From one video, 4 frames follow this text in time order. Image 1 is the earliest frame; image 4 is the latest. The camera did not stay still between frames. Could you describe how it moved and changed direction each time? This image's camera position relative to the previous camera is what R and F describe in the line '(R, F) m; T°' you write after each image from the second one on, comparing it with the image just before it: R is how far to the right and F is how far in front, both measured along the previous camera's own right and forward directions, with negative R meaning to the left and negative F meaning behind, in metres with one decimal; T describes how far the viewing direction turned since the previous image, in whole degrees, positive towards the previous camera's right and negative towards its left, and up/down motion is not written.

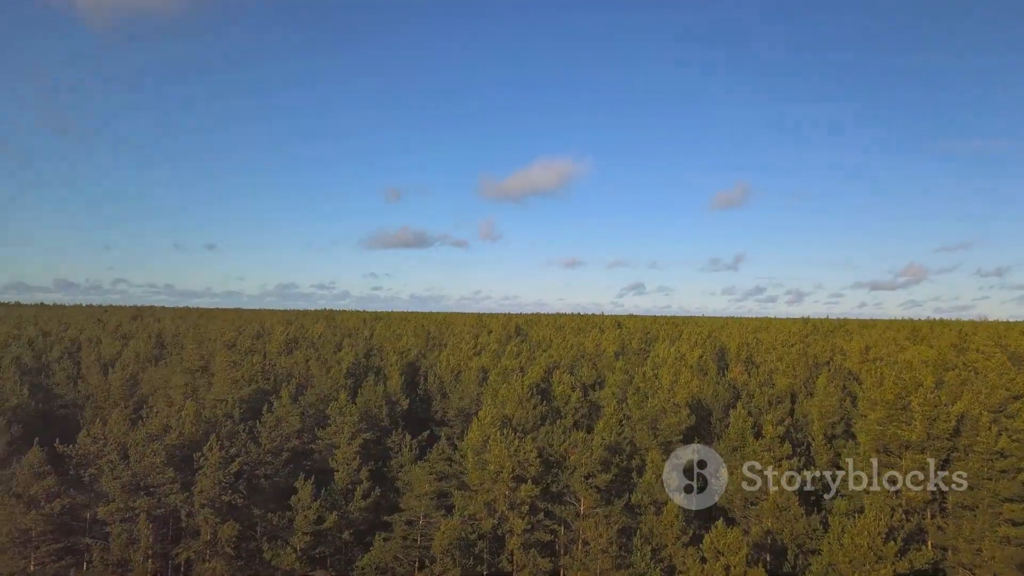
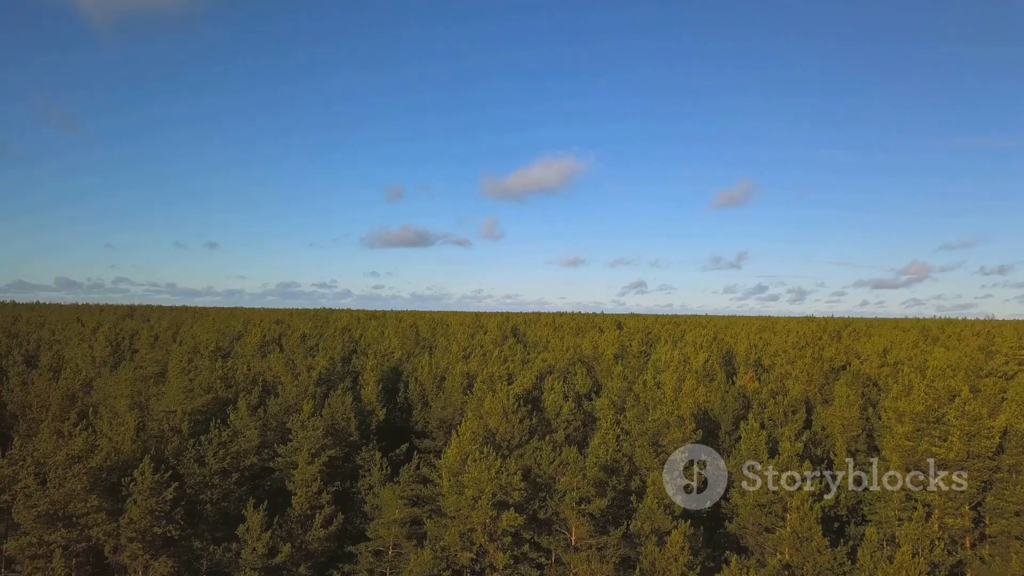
(+0.9, +3.8) m; 0°
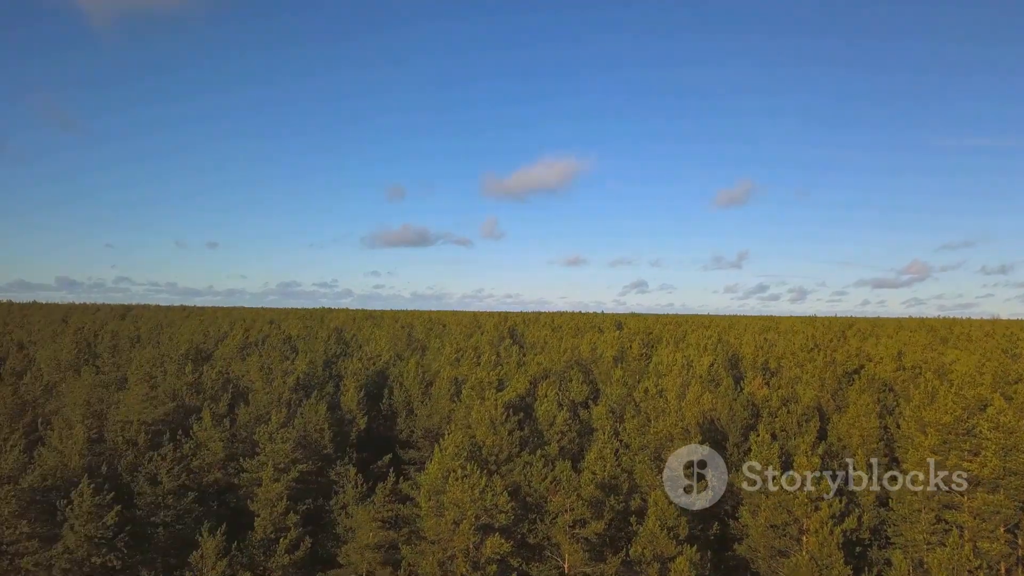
(+0.6, +2.7) m; 0°
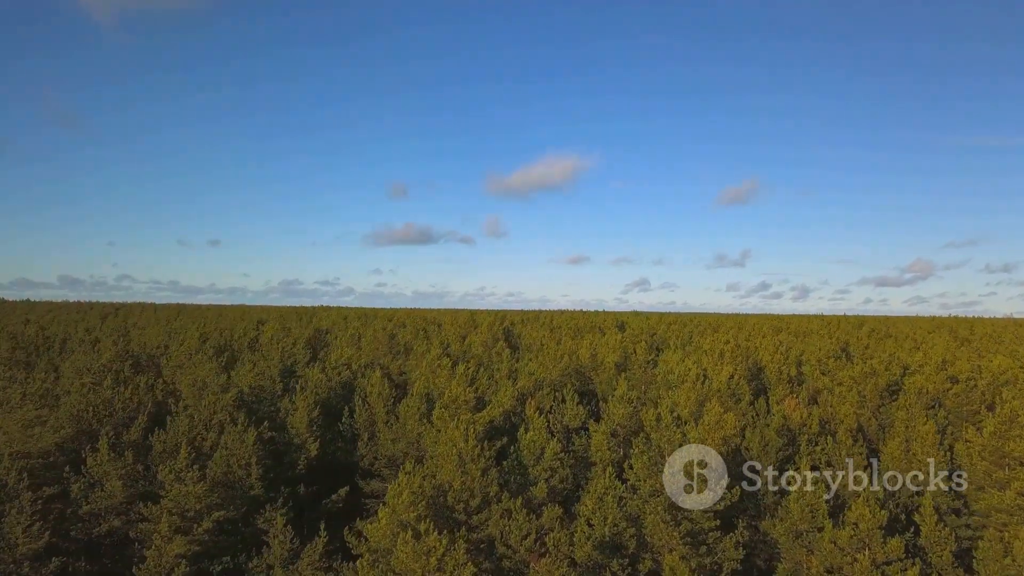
(+1.0, +6.1) m; 0°
